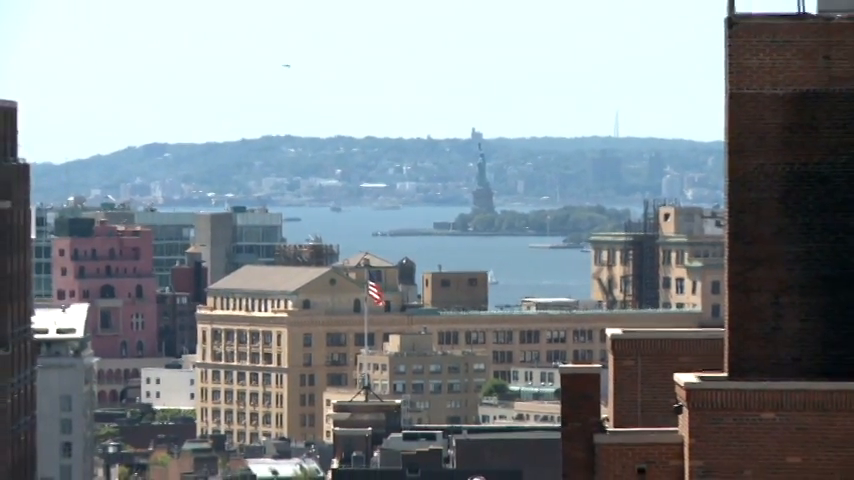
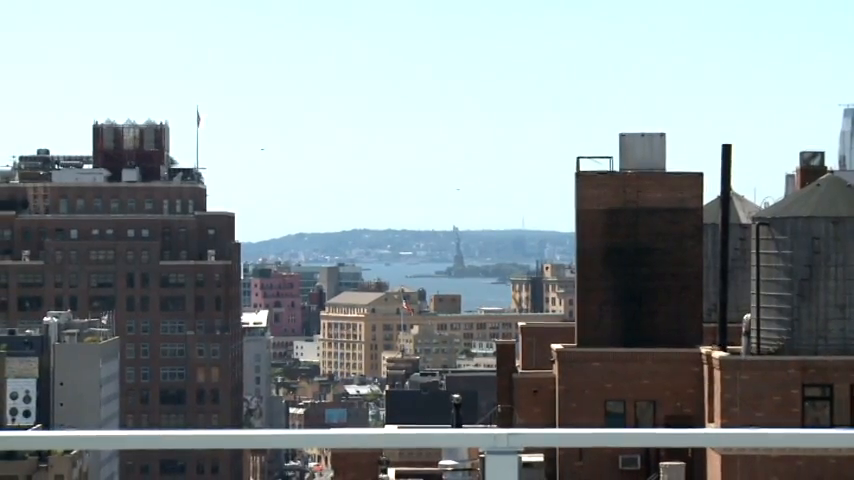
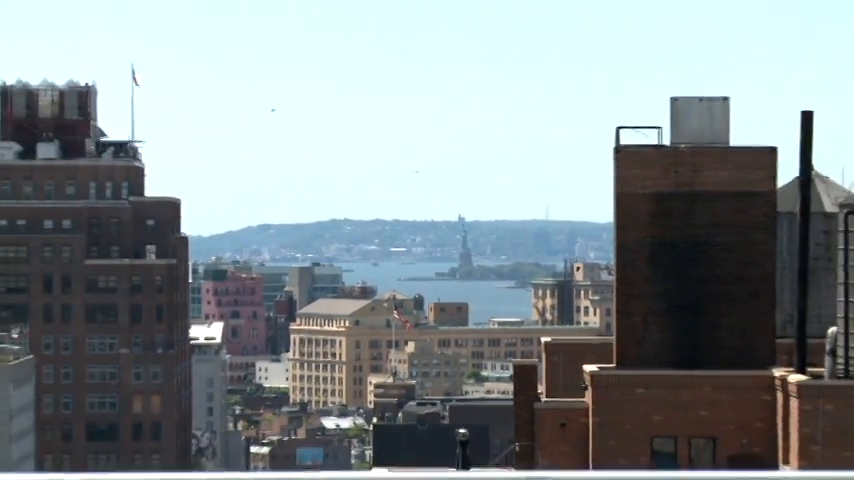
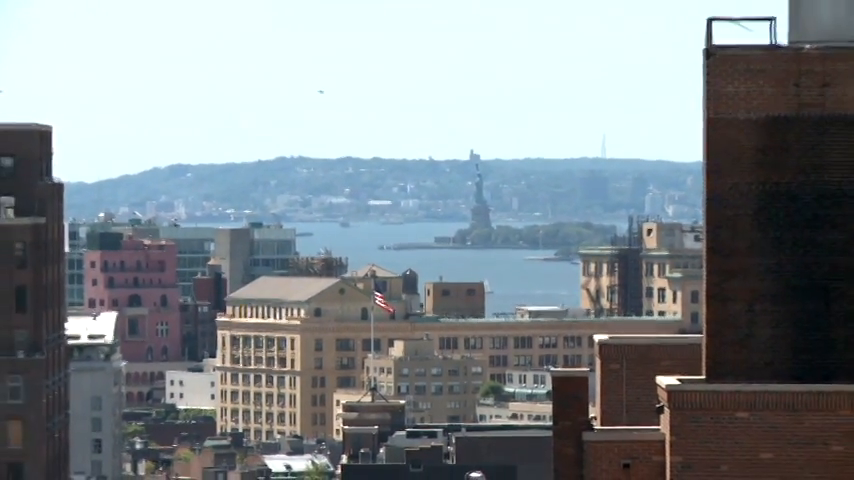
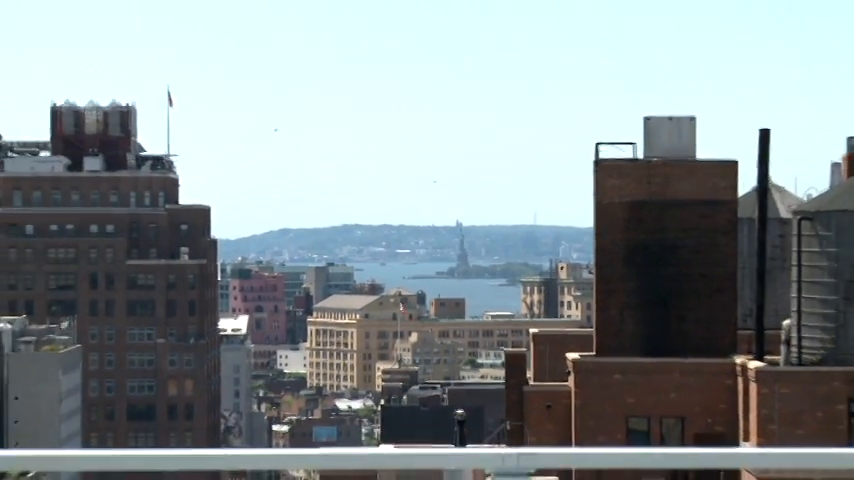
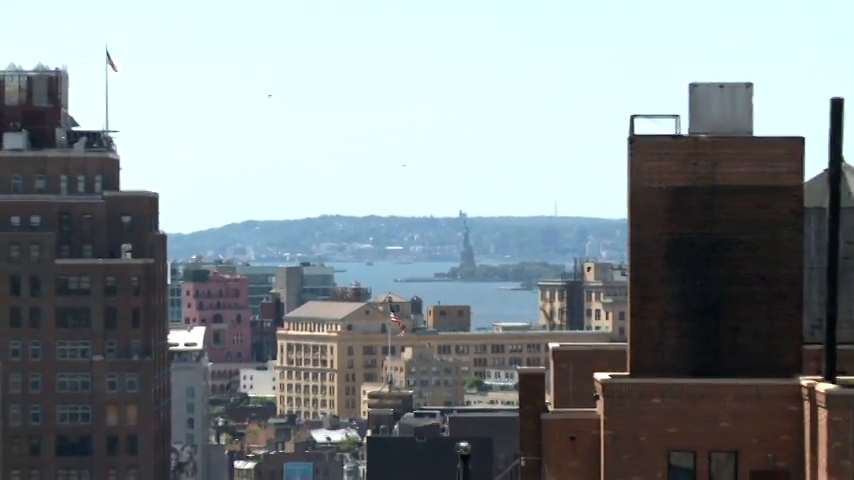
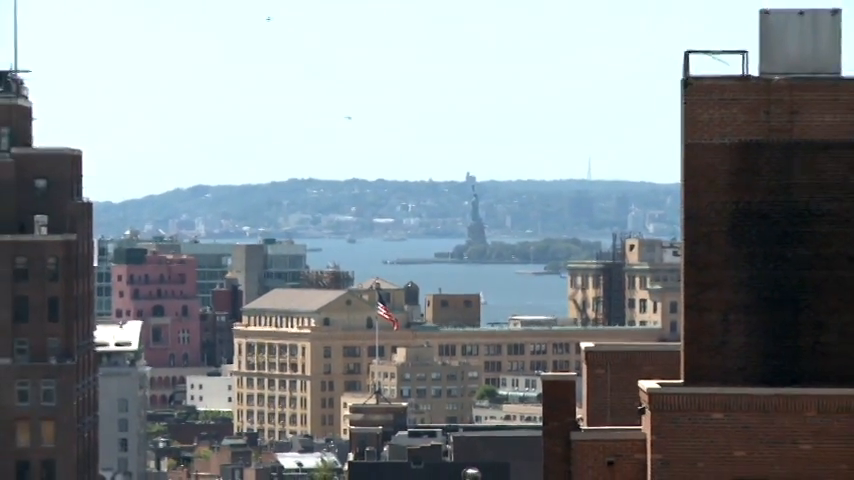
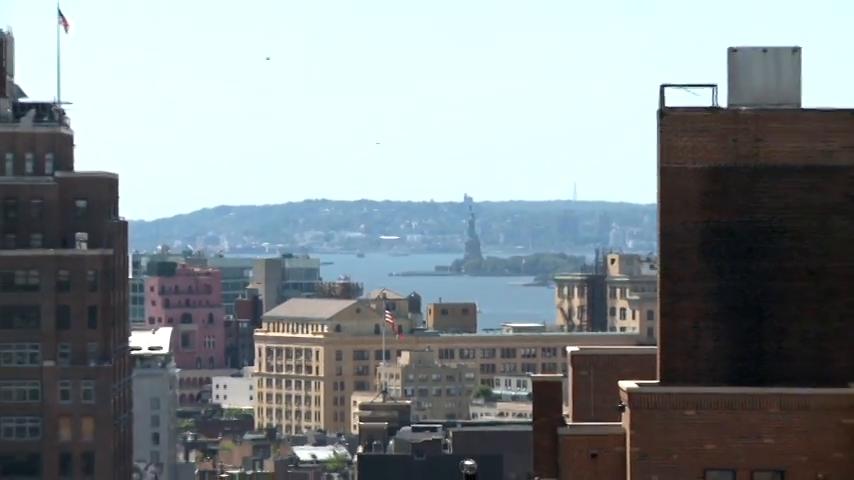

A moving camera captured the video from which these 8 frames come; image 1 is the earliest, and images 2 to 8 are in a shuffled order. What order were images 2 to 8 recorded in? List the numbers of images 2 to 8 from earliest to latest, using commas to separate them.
4, 7, 8, 6, 3, 5, 2
